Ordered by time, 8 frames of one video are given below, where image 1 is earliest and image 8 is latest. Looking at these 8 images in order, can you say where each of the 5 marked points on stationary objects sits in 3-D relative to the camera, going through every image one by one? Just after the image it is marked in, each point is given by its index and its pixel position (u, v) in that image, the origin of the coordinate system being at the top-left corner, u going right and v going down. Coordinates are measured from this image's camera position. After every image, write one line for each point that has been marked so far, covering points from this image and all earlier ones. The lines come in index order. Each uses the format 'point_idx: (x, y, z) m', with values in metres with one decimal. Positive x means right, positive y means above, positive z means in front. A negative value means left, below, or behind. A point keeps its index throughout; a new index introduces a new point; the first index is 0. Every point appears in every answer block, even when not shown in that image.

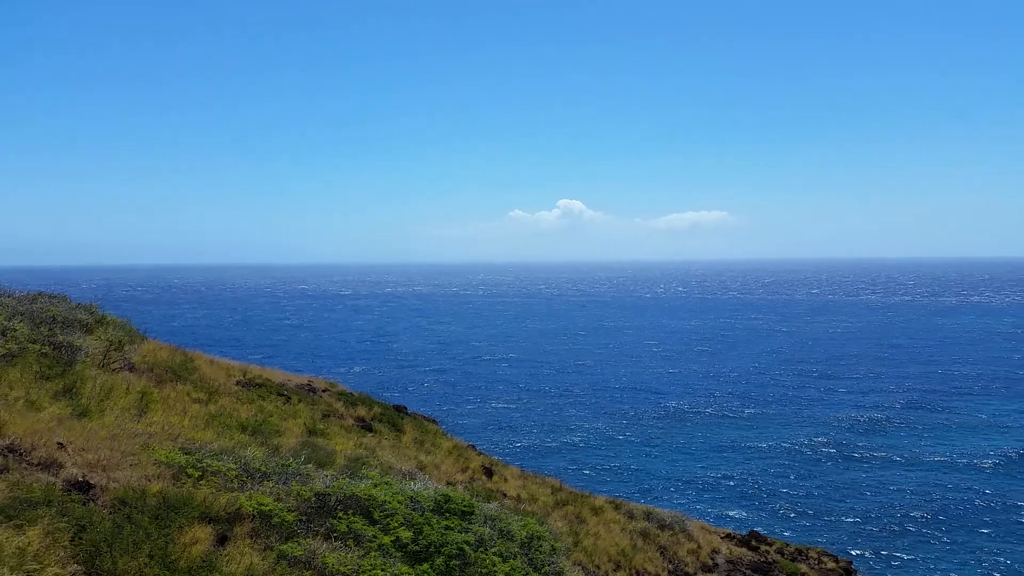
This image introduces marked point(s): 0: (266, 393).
0: (-5.9, -2.5, +19.2) m
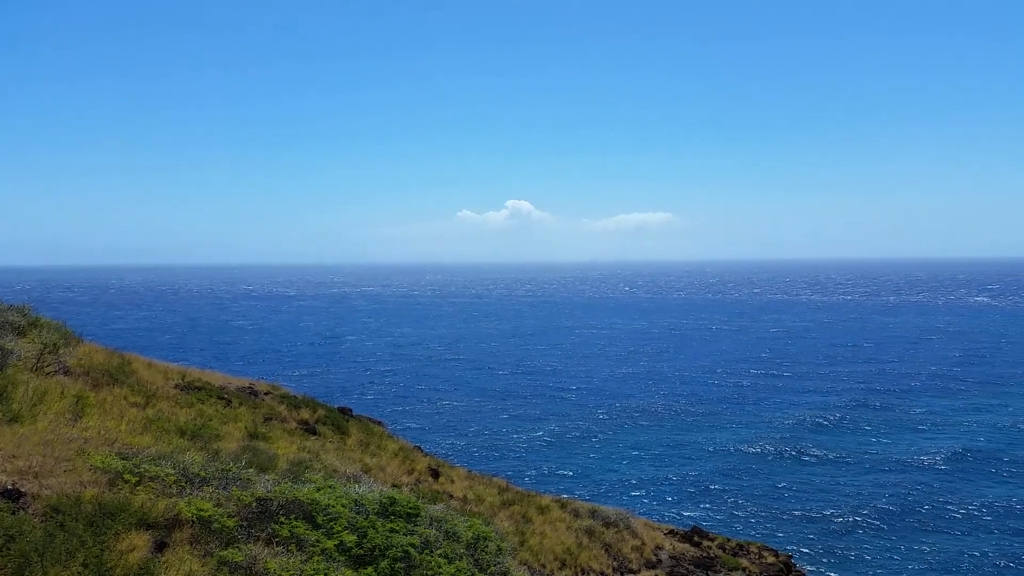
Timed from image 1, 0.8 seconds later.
0: (-7.1, -2.5, +18.8) m
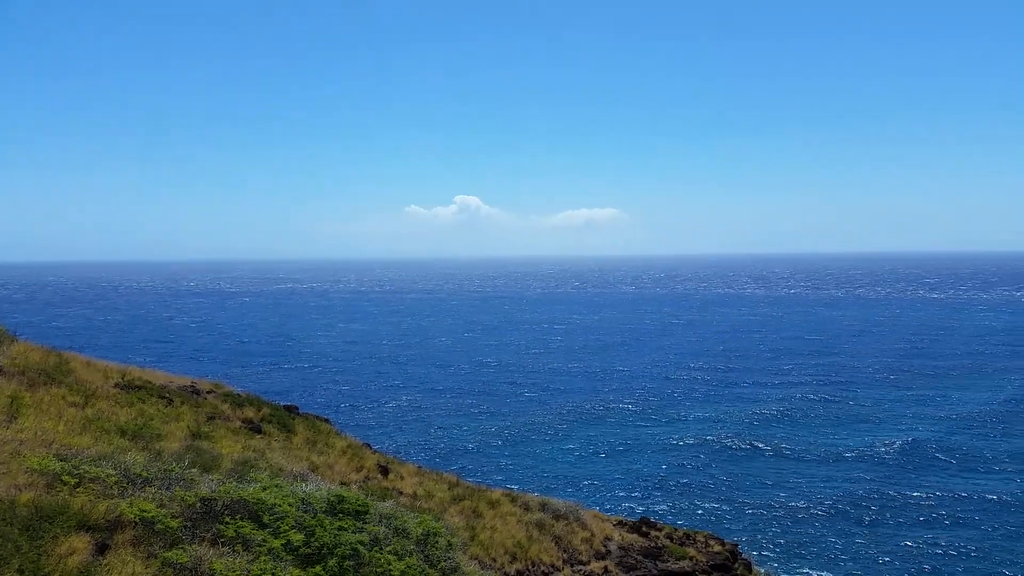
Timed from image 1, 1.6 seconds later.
0: (-8.3, -2.4, +18.4) m
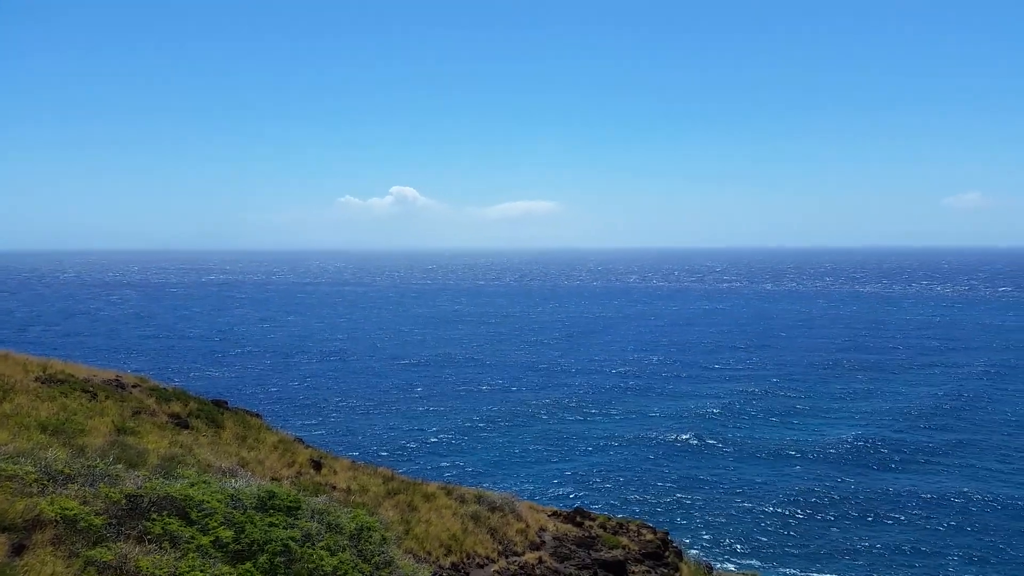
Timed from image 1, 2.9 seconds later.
0: (-9.6, -2.2, +17.8) m
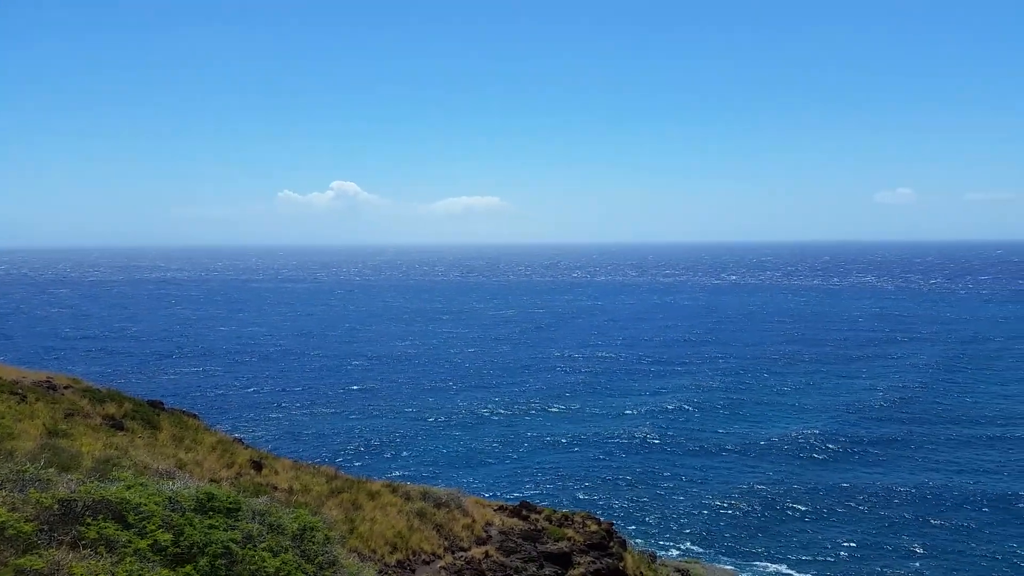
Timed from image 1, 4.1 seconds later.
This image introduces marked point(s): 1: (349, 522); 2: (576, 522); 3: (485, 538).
0: (-16.4, +1.8, +17.7) m
1: (-2.4, -3.5, +12.0) m
2: (+1.2, -4.4, +15.3) m
3: (-0.4, -4.1, +13.4) m
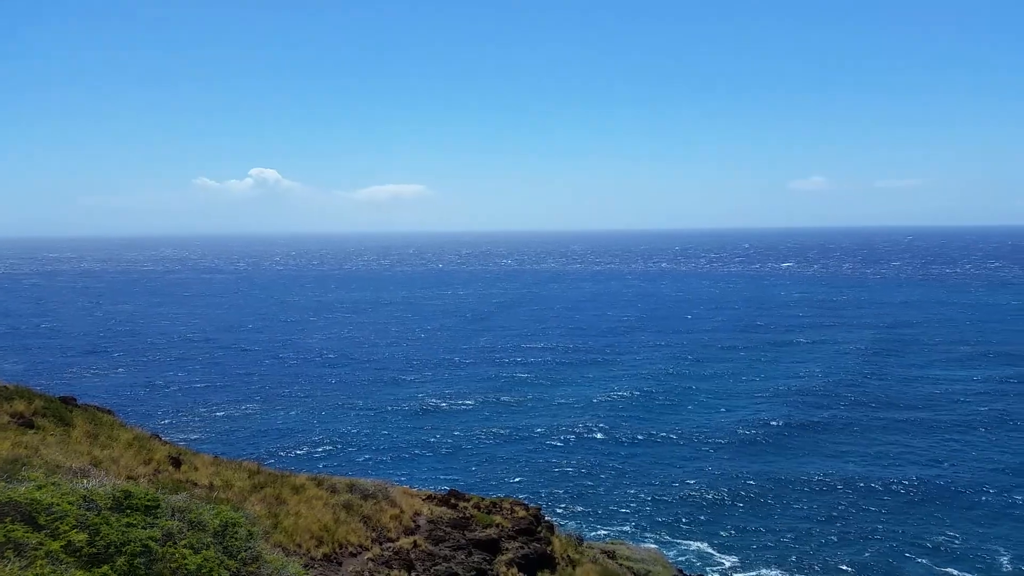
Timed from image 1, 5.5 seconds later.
0: (-17.9, +1.9, +16.3) m
1: (-3.5, -3.3, +11.8) m
2: (-0.1, -4.2, +15.5) m
3: (-1.6, -4.0, +13.4) m
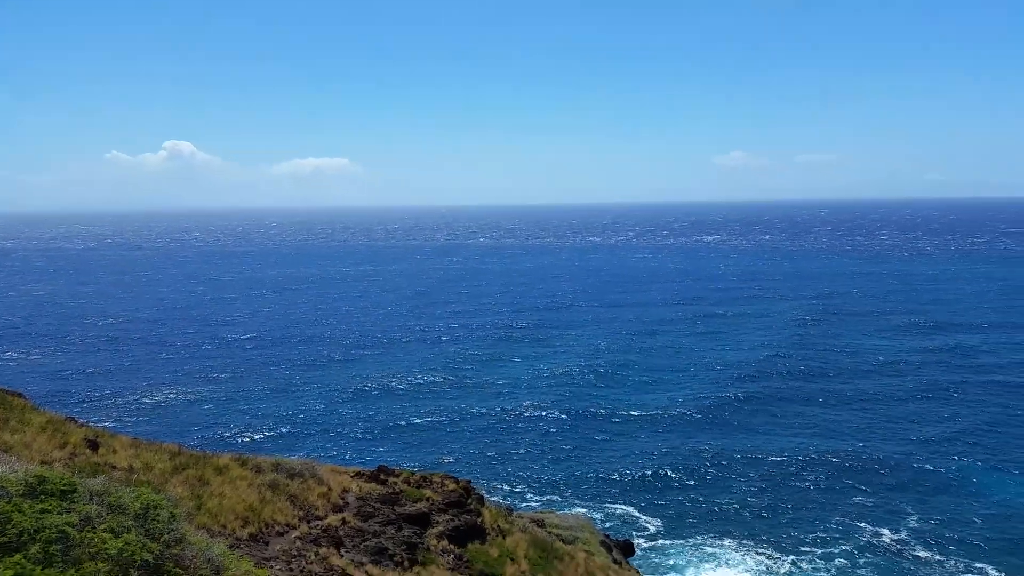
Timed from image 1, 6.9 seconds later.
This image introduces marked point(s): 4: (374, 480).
0: (-19.3, +2.3, +14.7) m
1: (-4.5, -3.0, +11.6) m
2: (-1.5, -3.7, +15.5) m
3: (-2.8, -3.6, +13.3) m
4: (-2.6, -3.6, +15.1) m
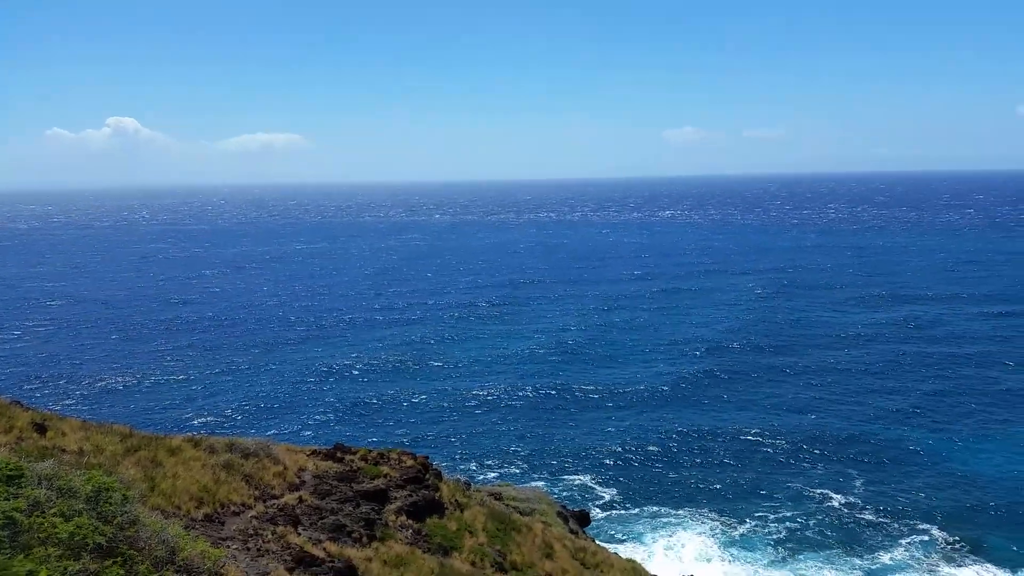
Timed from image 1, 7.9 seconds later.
0: (-20.1, +2.5, +13.7) m
1: (-5.1, -2.7, +11.4) m
2: (-2.3, -3.3, +15.6) m
3: (-3.5, -3.2, +13.3) m
4: (-3.3, -3.2, +15.1) m
